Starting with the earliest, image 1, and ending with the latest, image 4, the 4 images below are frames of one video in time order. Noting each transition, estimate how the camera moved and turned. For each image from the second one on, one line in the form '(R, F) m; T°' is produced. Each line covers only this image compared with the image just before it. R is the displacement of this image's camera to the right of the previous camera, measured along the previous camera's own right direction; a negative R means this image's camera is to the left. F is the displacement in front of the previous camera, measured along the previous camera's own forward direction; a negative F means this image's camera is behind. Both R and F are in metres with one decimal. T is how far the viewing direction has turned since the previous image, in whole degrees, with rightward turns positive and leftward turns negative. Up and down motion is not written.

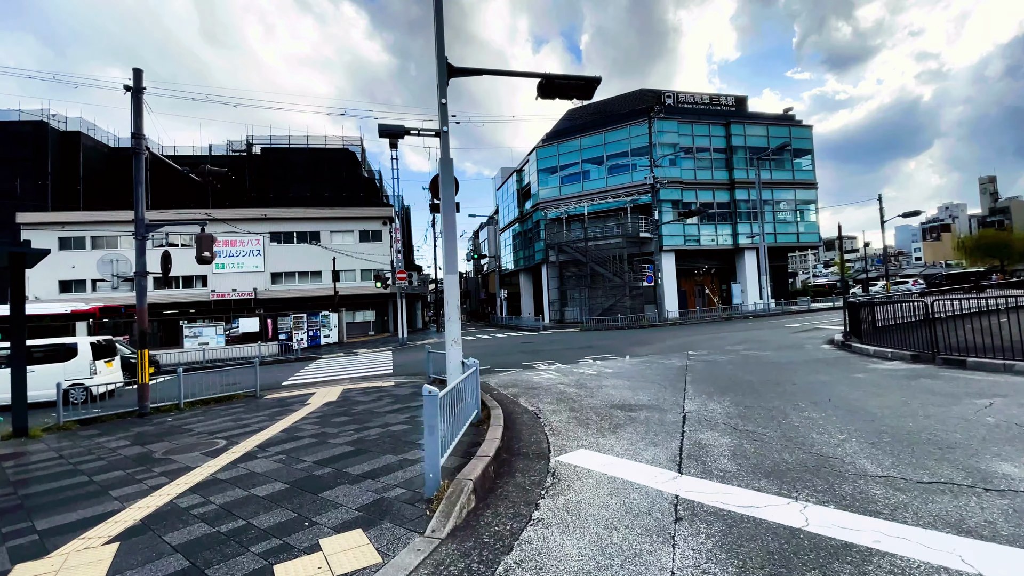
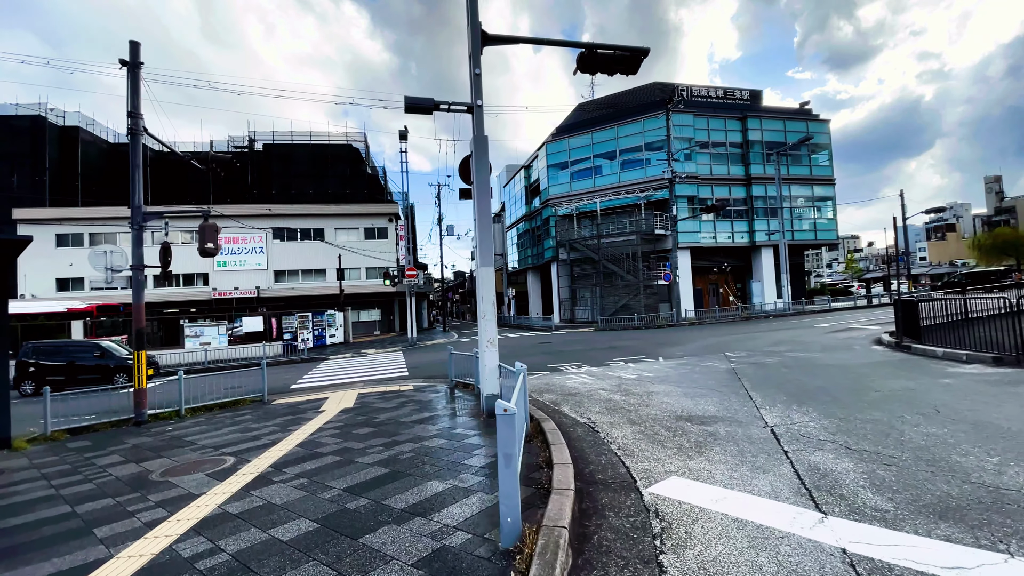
(-0.6, +0.9) m; 0°
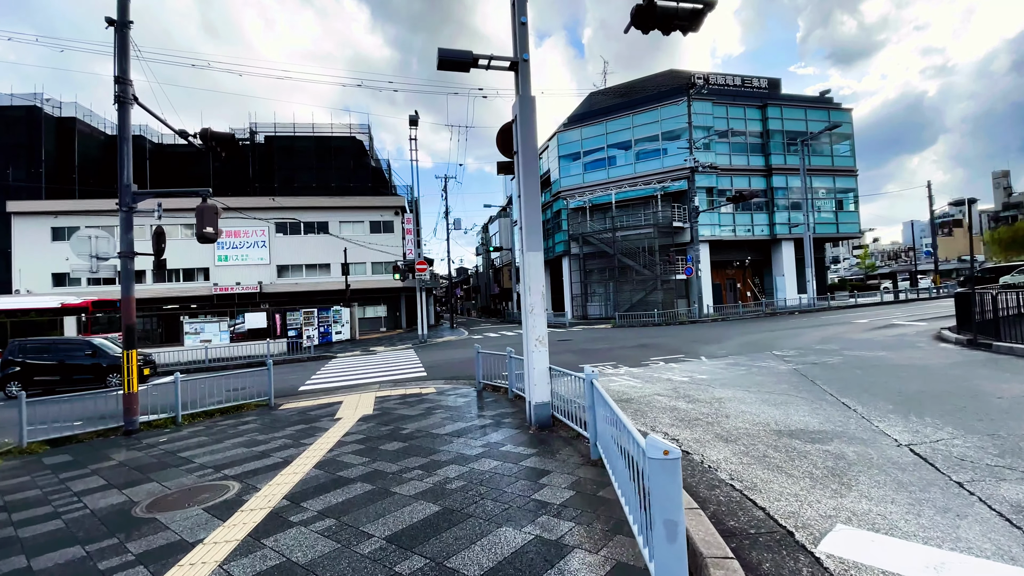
(-0.7, +1.1) m; 0°
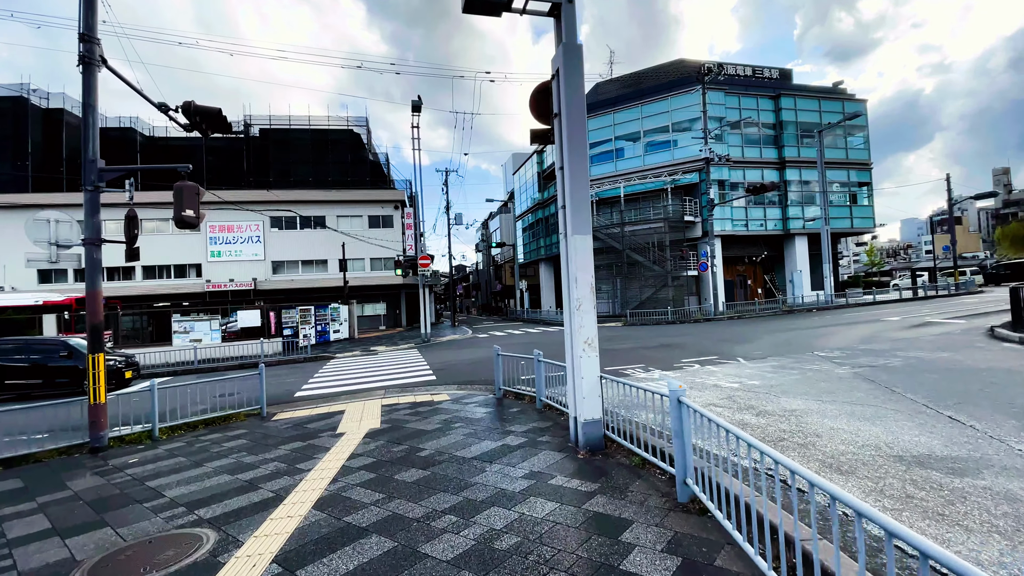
(-0.5, +1.1) m; 0°
